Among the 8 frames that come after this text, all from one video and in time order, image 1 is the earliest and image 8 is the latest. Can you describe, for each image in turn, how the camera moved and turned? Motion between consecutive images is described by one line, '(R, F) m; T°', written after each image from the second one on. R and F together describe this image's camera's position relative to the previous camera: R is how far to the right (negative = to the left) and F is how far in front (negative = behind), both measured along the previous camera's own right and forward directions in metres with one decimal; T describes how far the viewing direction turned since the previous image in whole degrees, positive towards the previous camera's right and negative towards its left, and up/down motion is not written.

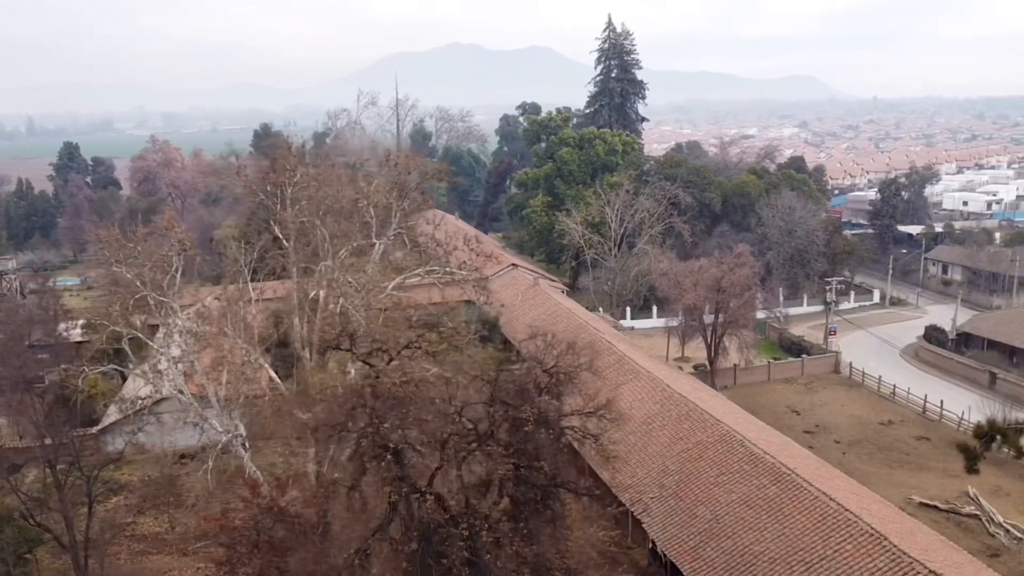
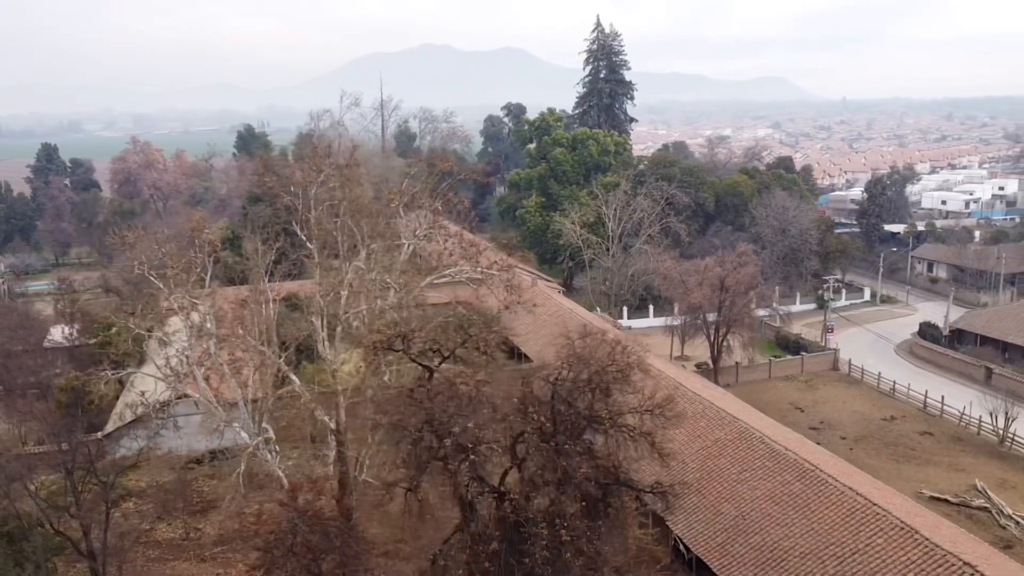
(-0.8, 0.0) m; +2°
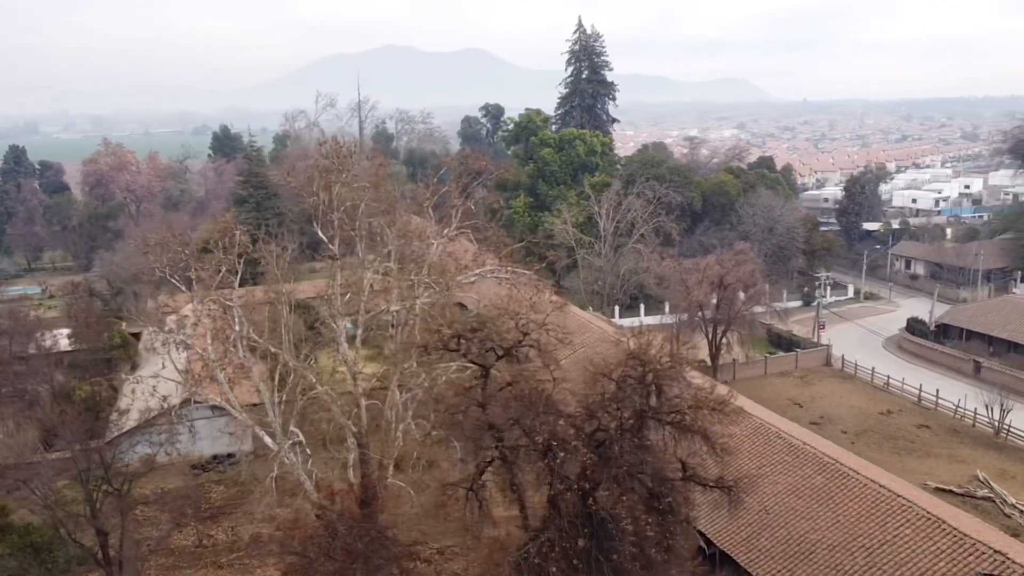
(-0.9, 0.0) m; +2°
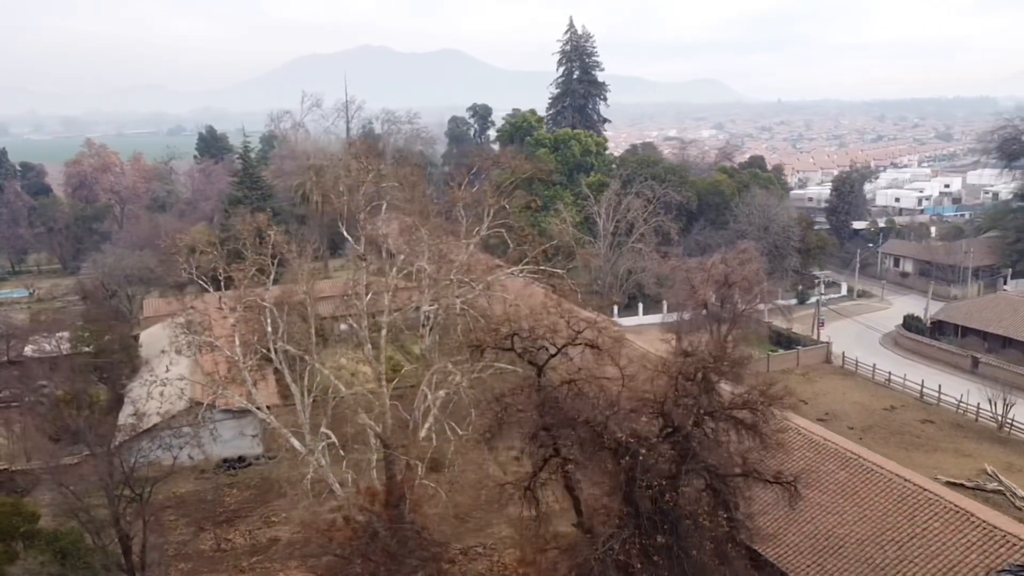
(-0.7, 0.0) m; +1°
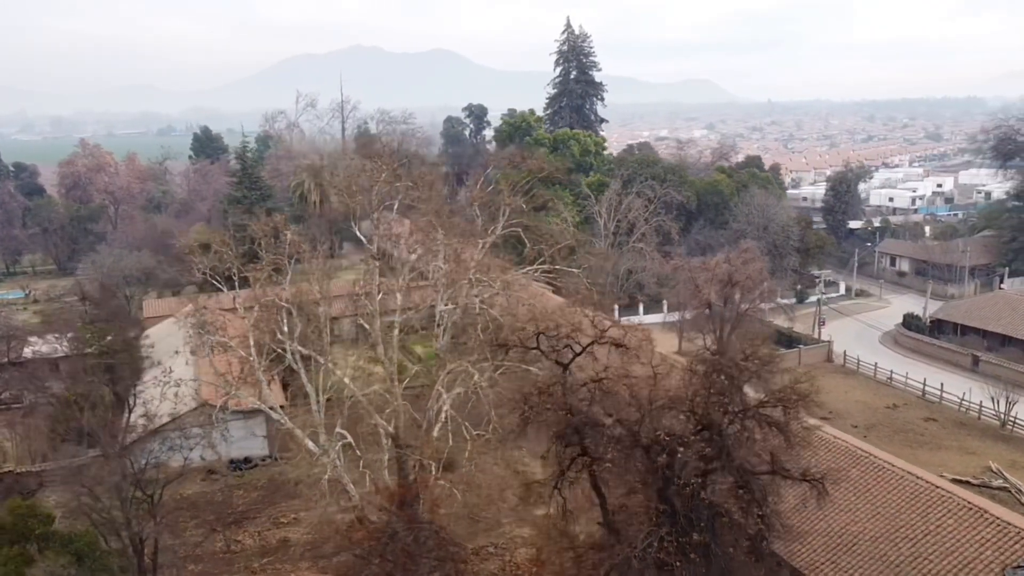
(-0.3, 0.0) m; +1°
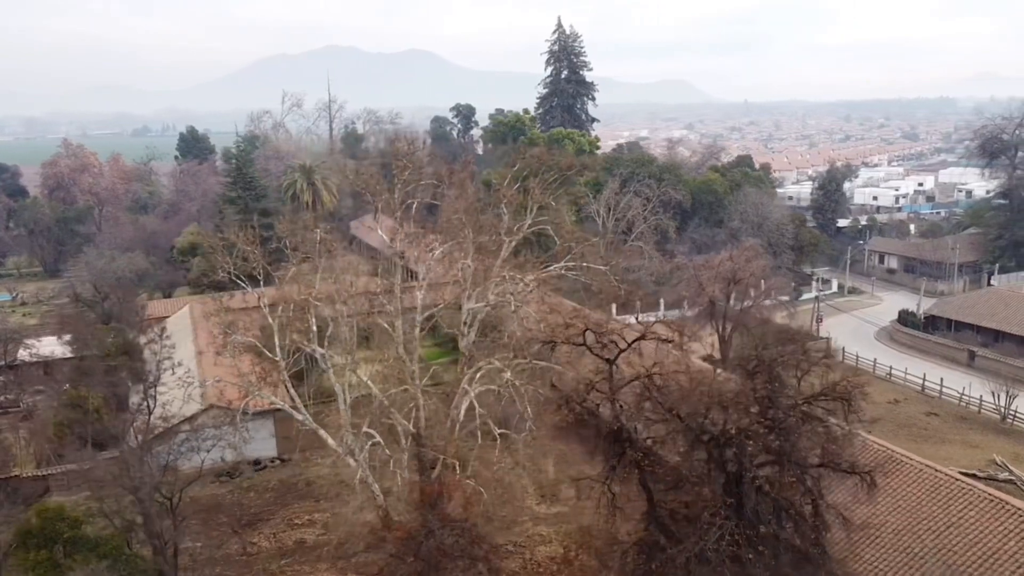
(-0.7, 0.0) m; +1°
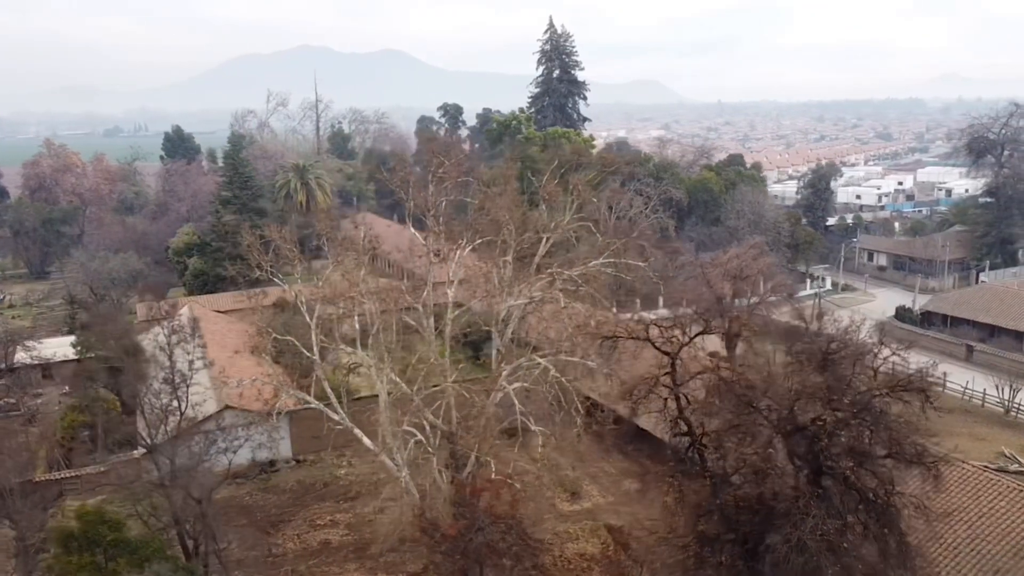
(-0.9, 0.0) m; +2°
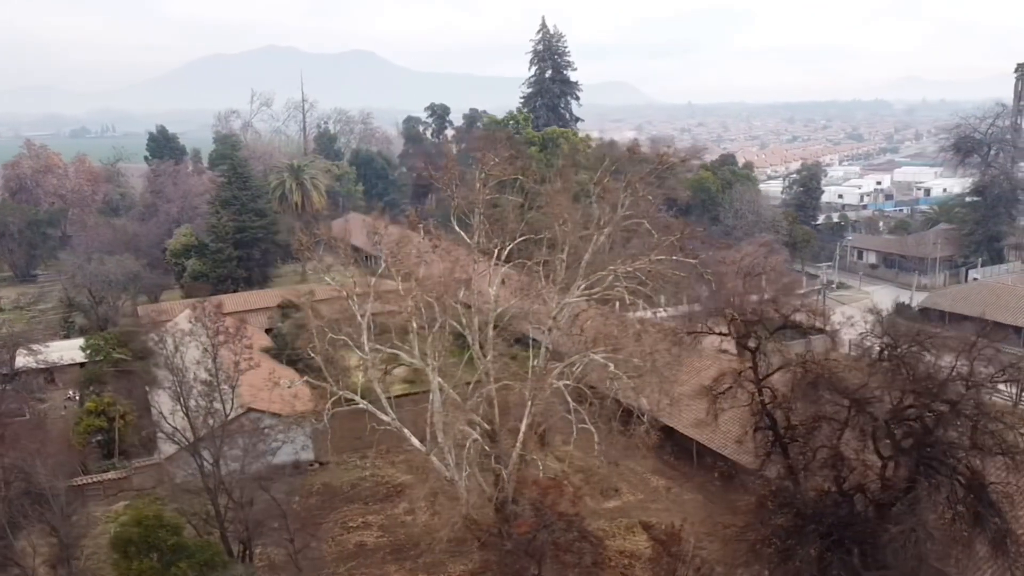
(-1.1, 0.0) m; +2°
